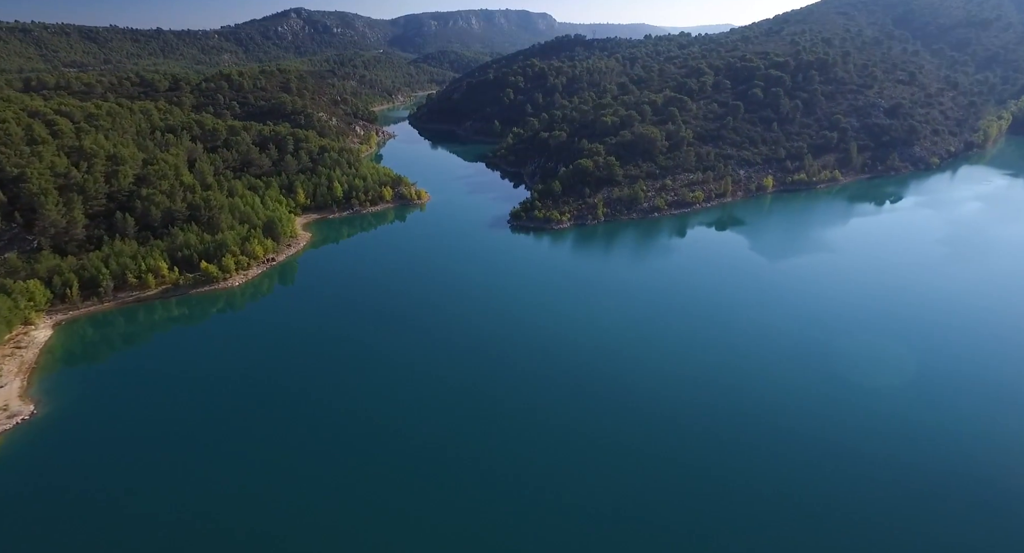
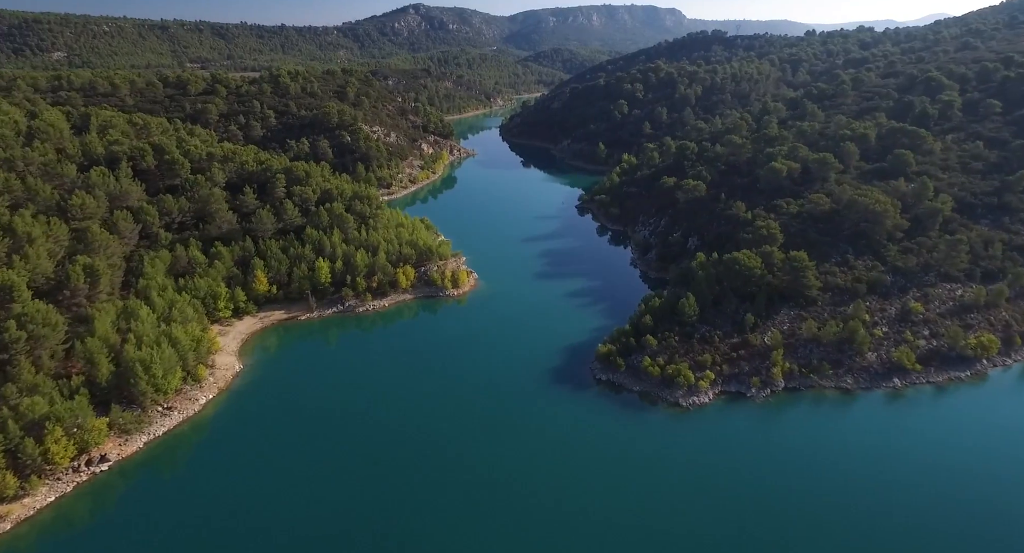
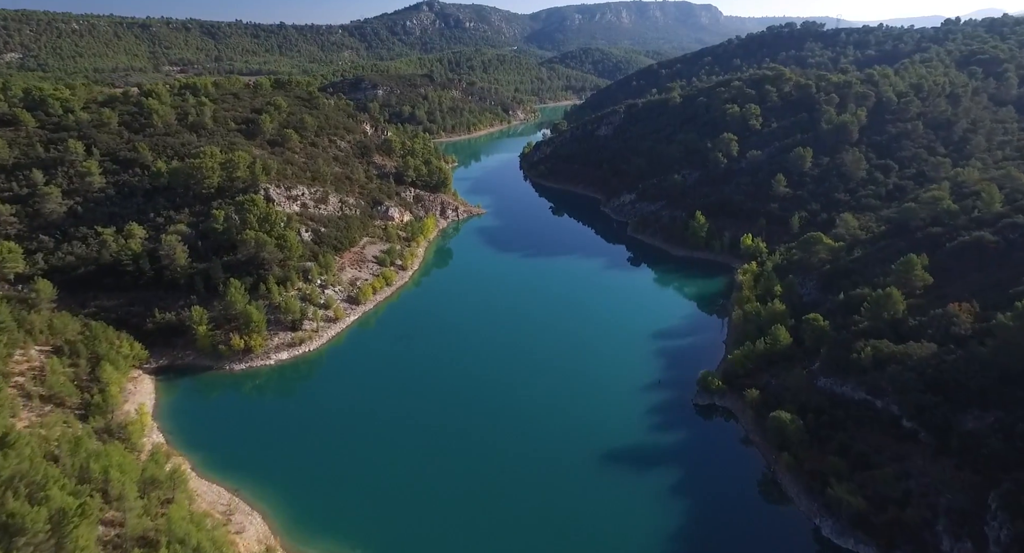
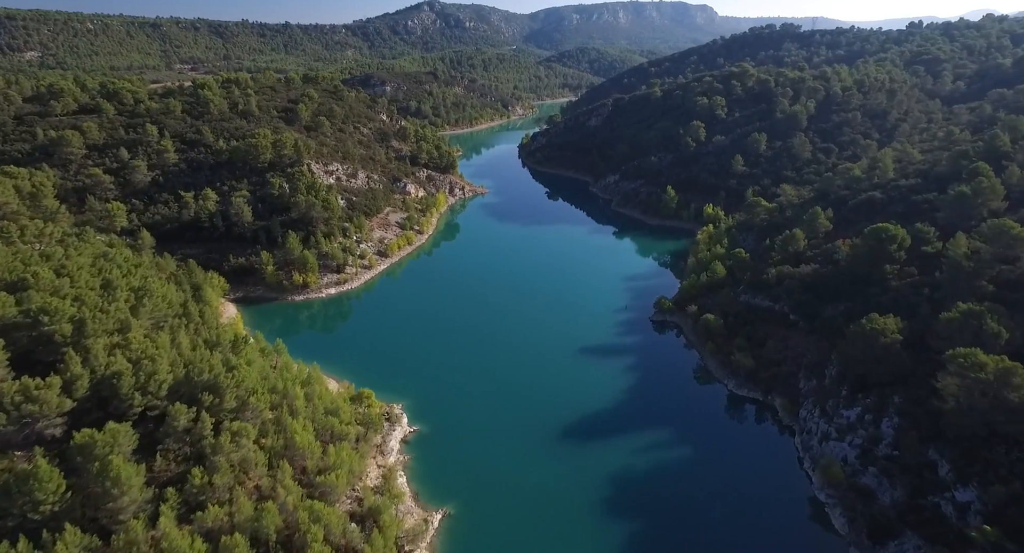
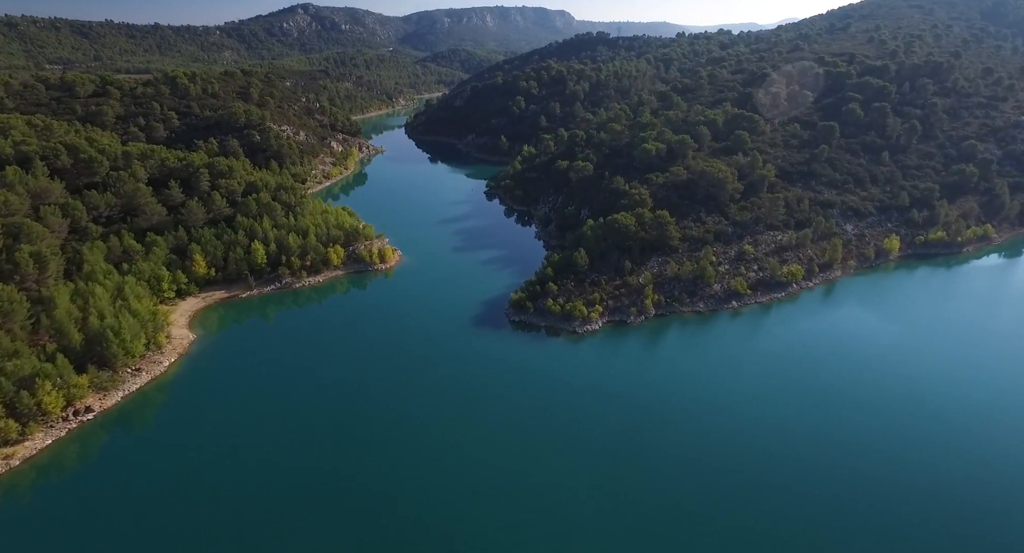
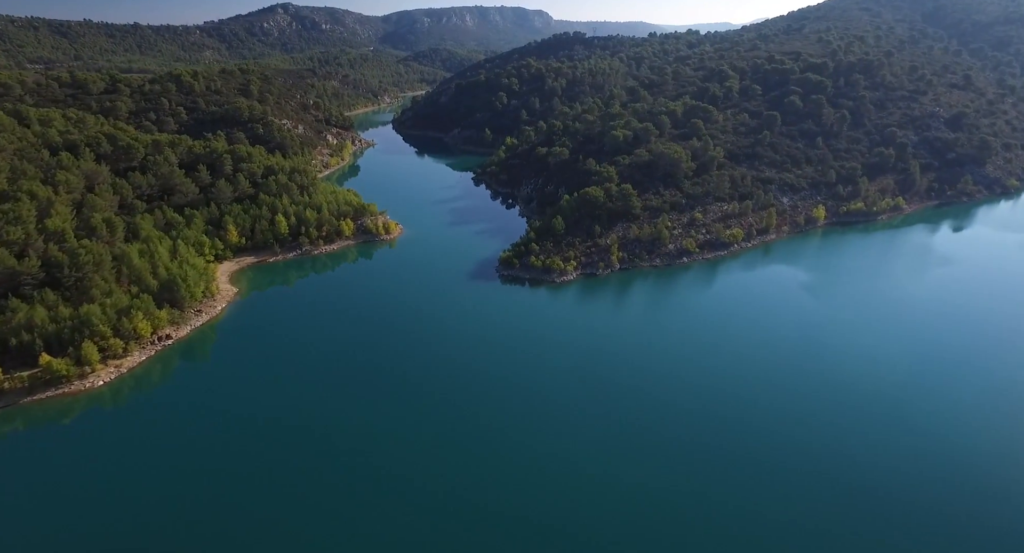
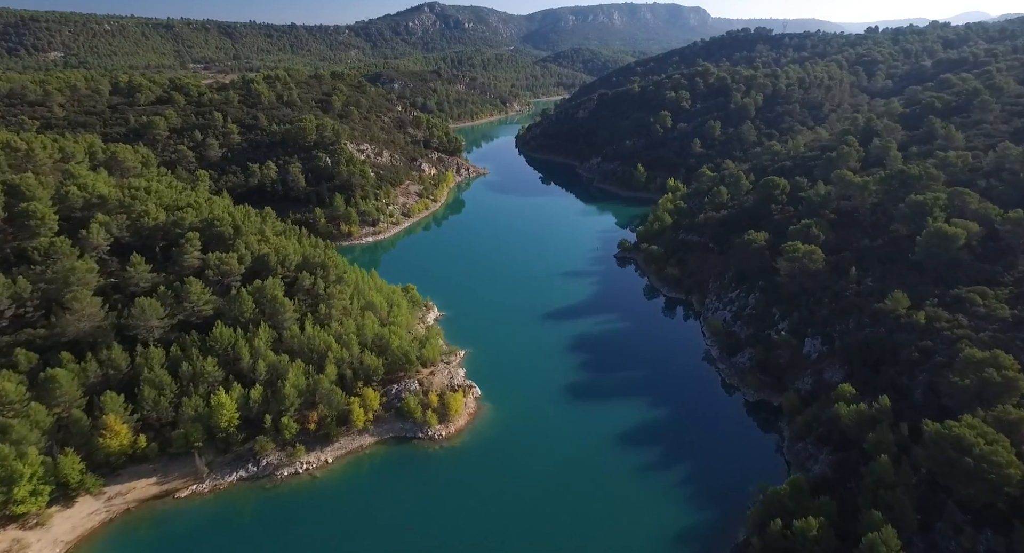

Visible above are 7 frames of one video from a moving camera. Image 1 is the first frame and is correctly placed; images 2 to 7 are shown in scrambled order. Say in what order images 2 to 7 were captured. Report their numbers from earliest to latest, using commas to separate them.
6, 5, 2, 7, 4, 3
